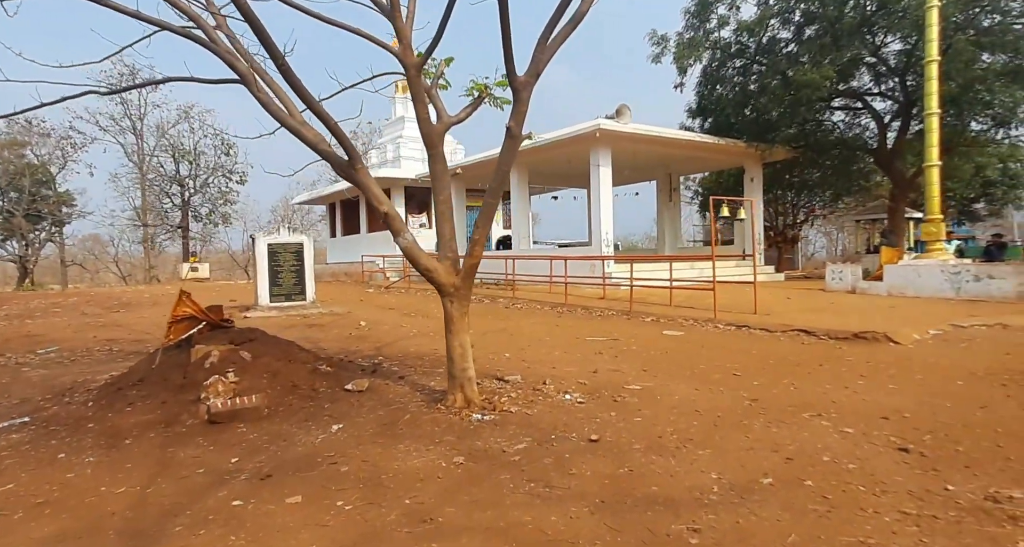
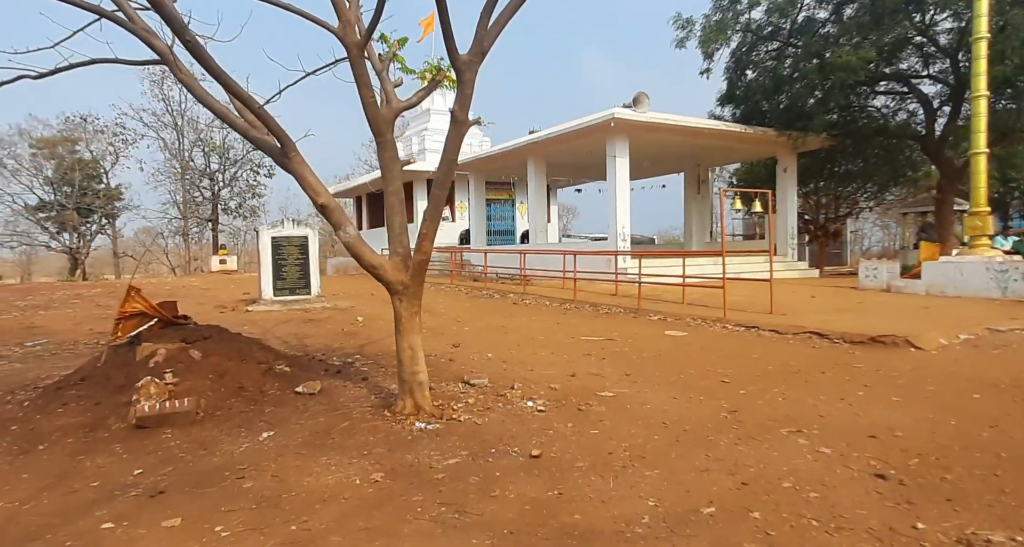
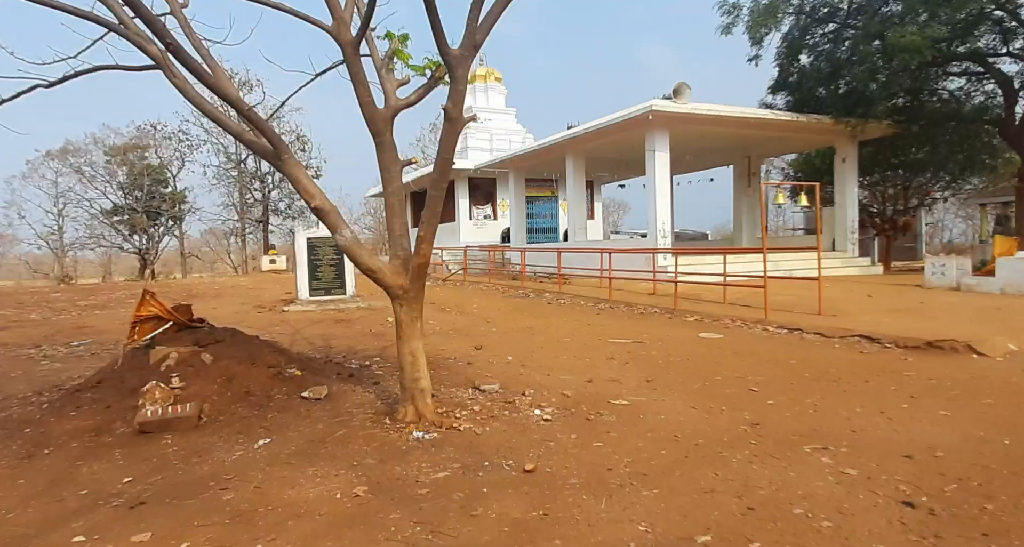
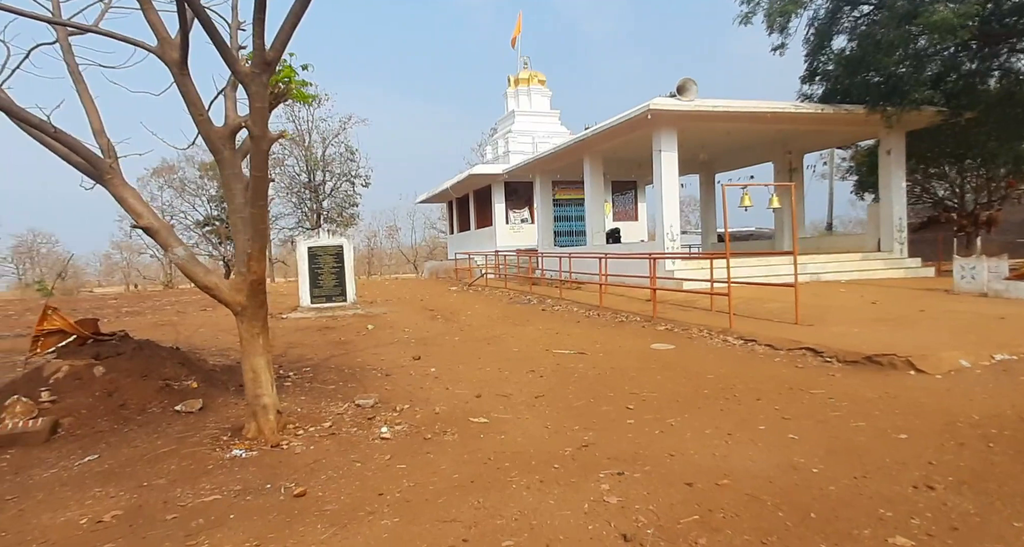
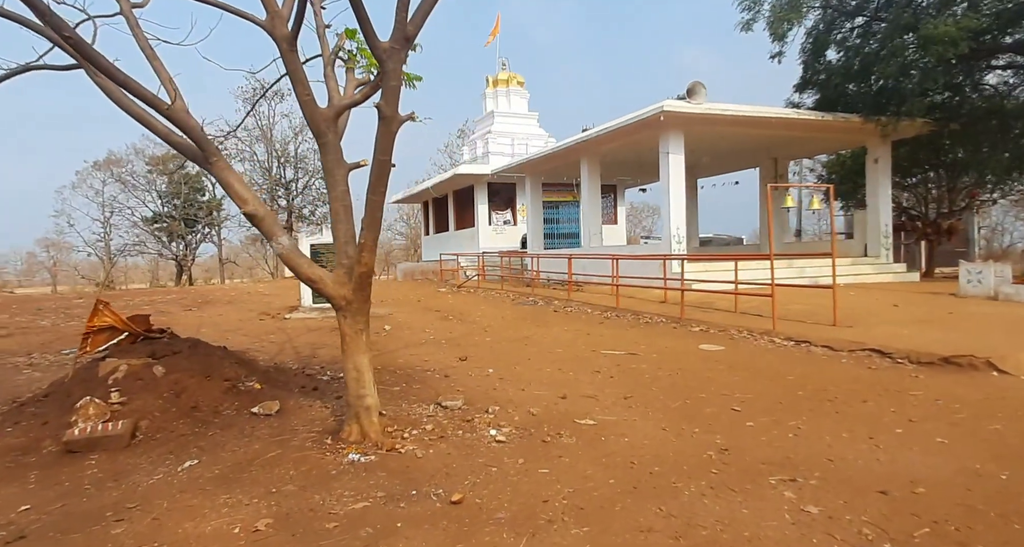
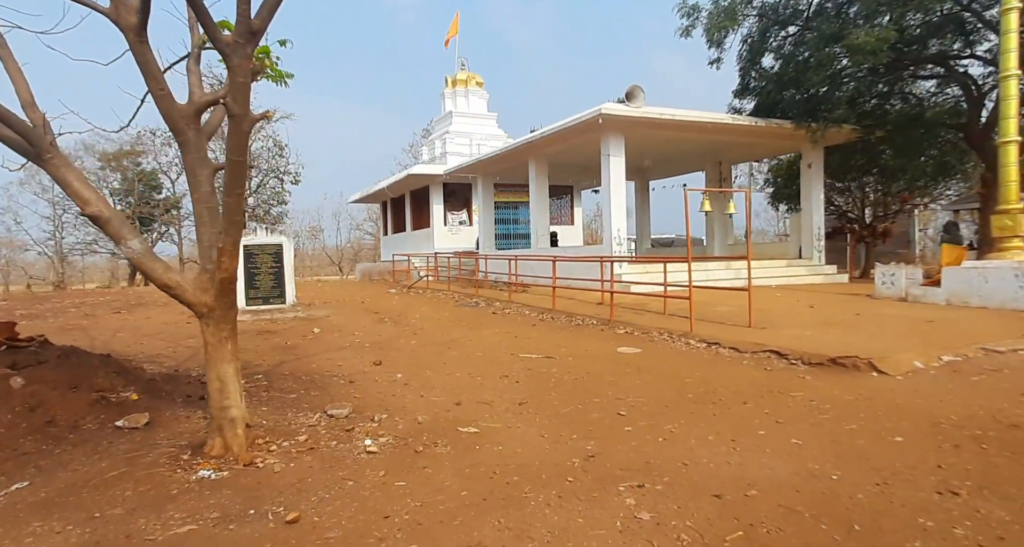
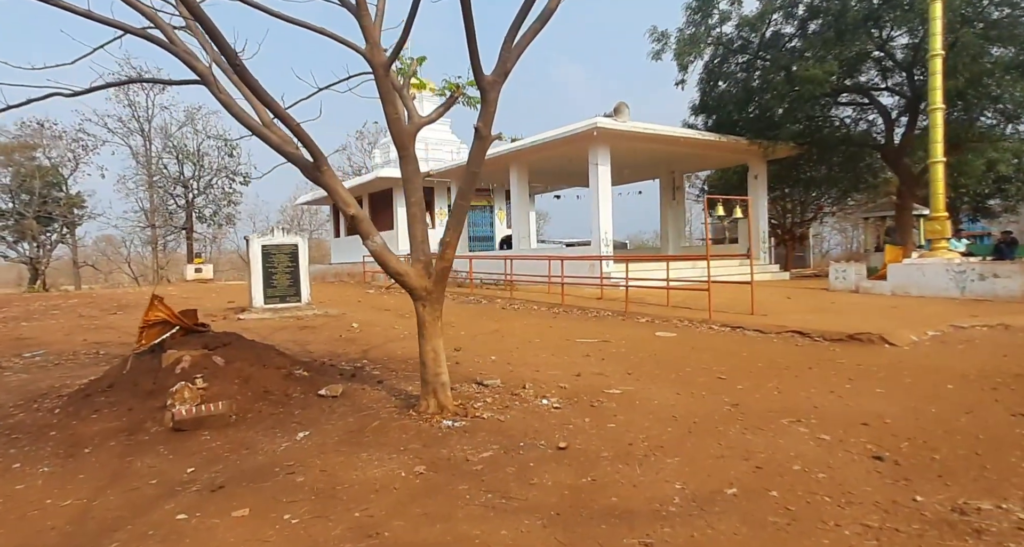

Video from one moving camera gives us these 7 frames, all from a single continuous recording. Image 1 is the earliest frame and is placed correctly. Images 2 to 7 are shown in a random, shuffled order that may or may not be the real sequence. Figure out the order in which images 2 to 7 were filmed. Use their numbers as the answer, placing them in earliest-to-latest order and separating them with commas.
7, 2, 3, 5, 6, 4
